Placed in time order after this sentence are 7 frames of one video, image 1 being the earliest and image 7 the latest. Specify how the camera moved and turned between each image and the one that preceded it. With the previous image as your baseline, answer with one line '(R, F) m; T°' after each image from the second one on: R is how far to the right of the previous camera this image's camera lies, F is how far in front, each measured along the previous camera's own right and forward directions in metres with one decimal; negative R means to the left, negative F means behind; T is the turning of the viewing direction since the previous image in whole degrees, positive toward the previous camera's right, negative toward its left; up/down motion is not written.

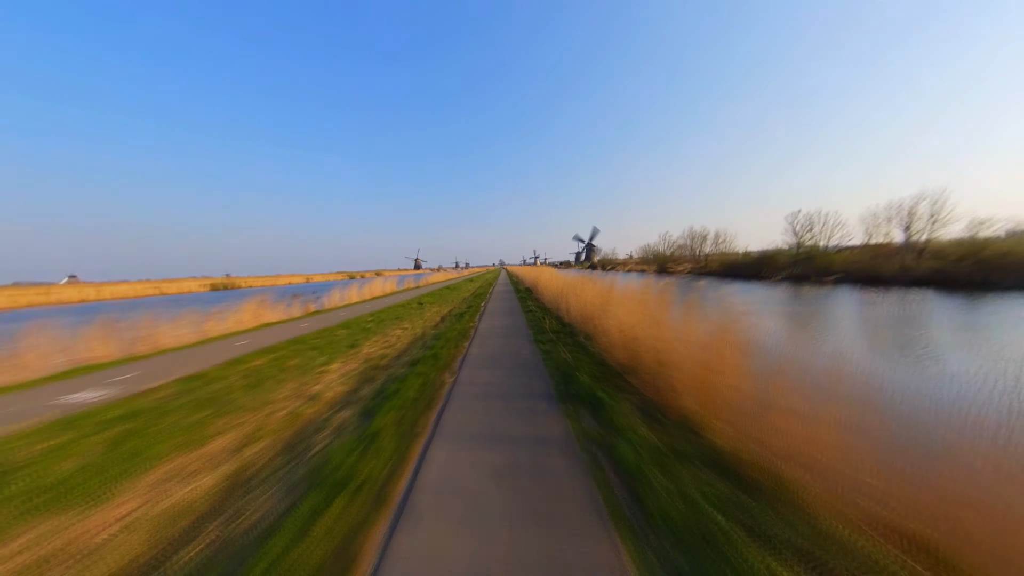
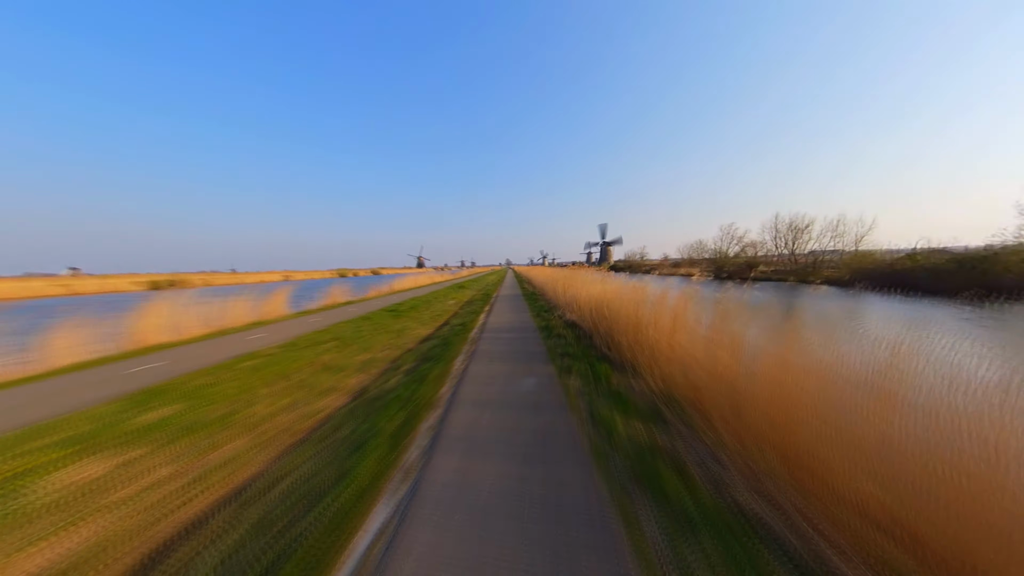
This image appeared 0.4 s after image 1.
(-0.1, +2.2) m; -1°
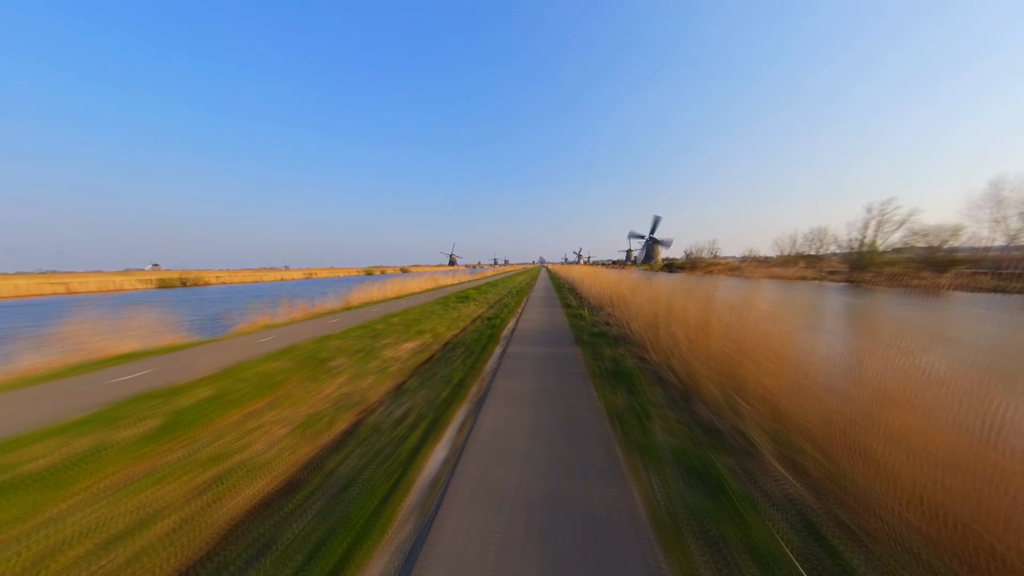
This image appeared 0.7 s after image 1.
(0.0, +1.9) m; -5°
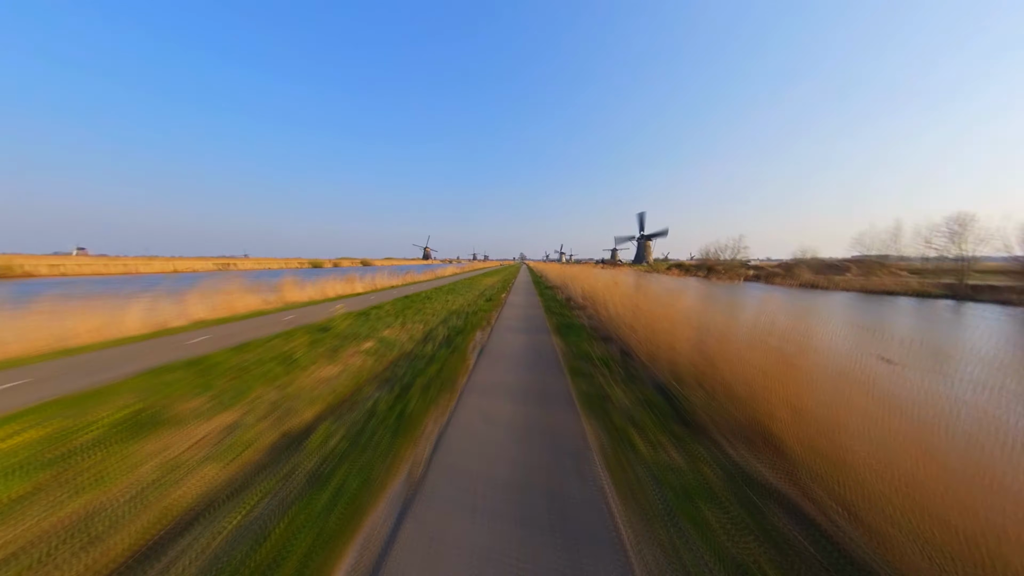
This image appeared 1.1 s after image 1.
(+0.2, +2.0) m; +3°
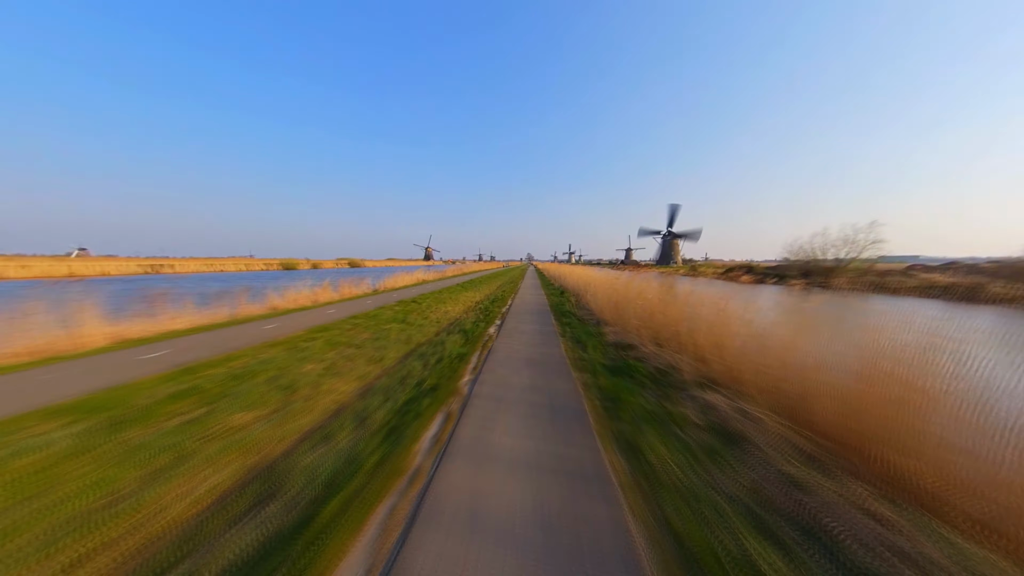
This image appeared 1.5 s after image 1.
(+0.1, +2.2) m; -1°
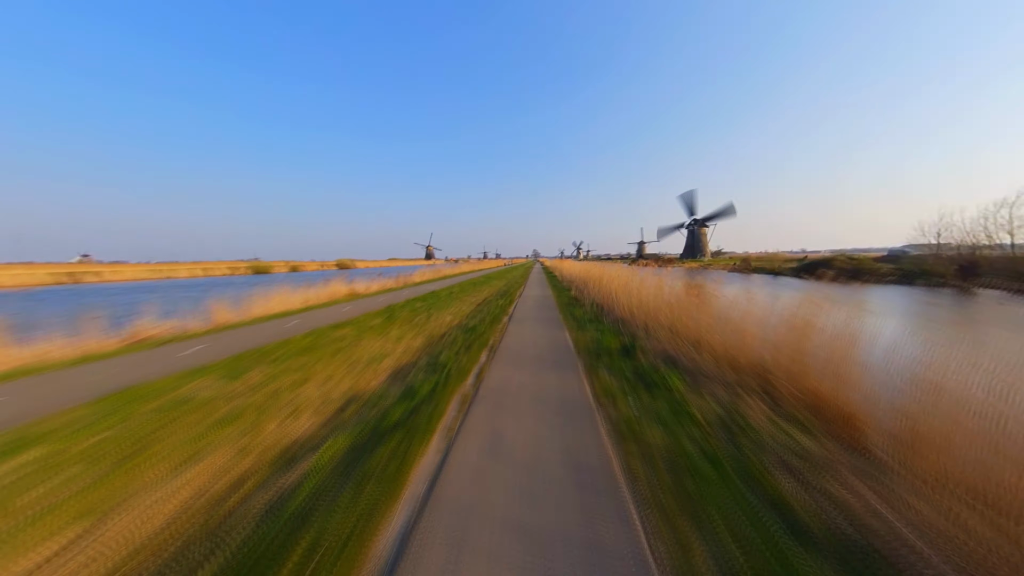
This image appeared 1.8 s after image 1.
(+0.1, +1.6) m; -1°
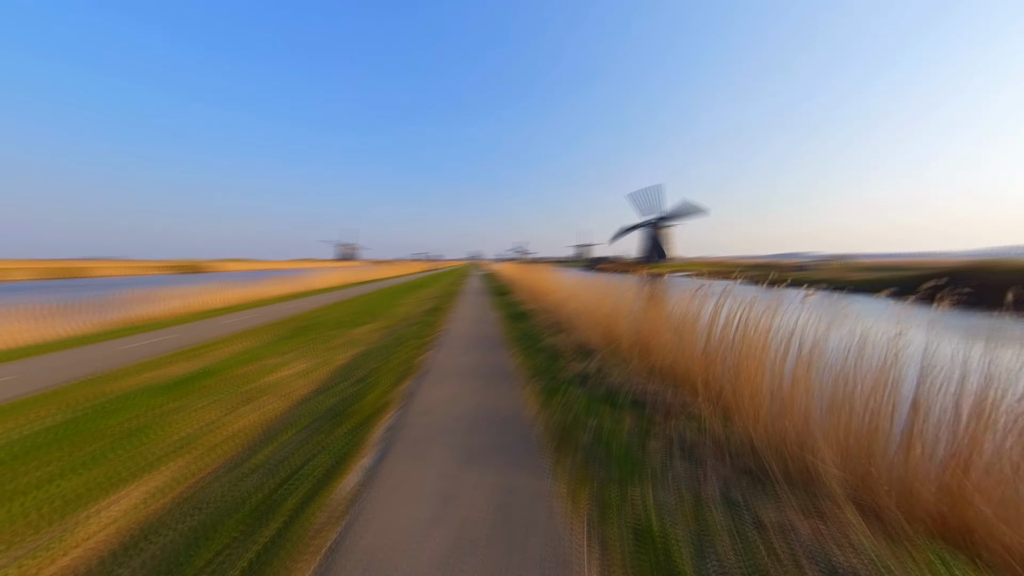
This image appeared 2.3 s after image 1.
(+0.2, +3.1) m; +9°
